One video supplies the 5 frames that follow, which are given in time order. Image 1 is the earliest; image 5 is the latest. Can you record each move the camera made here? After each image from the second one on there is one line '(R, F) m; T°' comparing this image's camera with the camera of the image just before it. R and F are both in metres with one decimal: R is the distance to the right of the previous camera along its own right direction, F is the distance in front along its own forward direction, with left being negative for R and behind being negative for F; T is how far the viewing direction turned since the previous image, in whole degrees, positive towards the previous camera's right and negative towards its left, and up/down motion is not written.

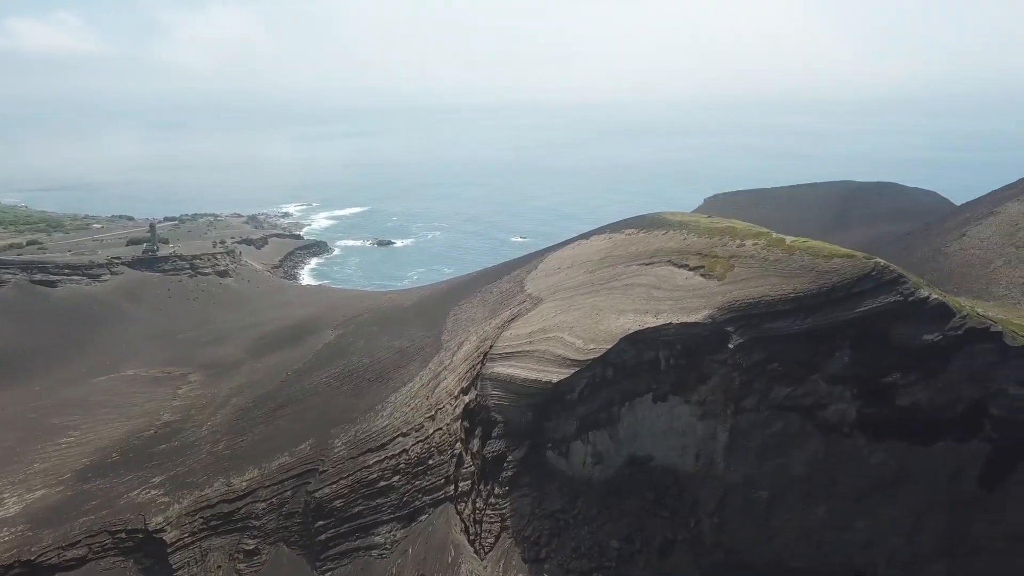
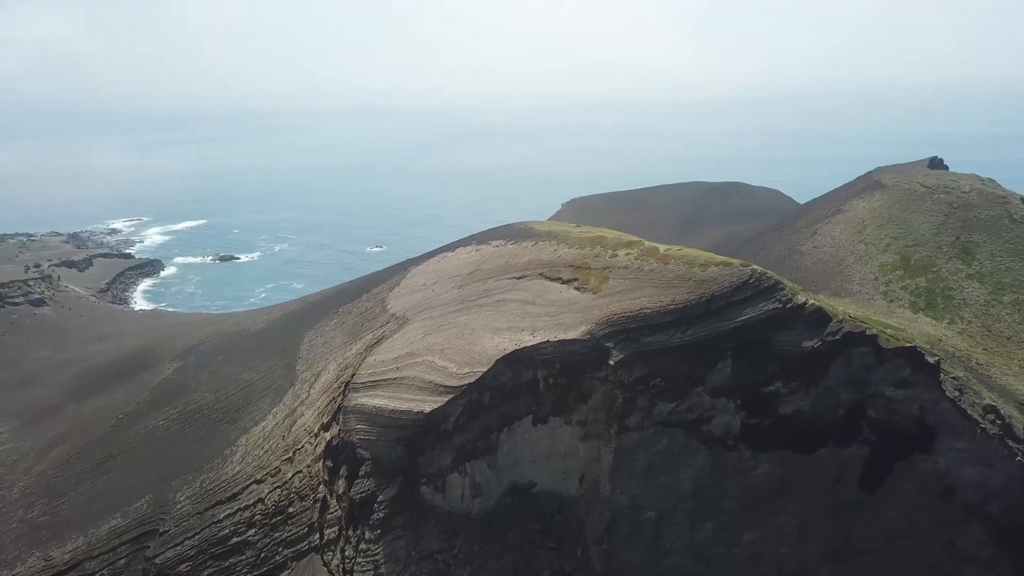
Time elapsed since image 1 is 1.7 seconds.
(-0.2, +2.2) m; +10°
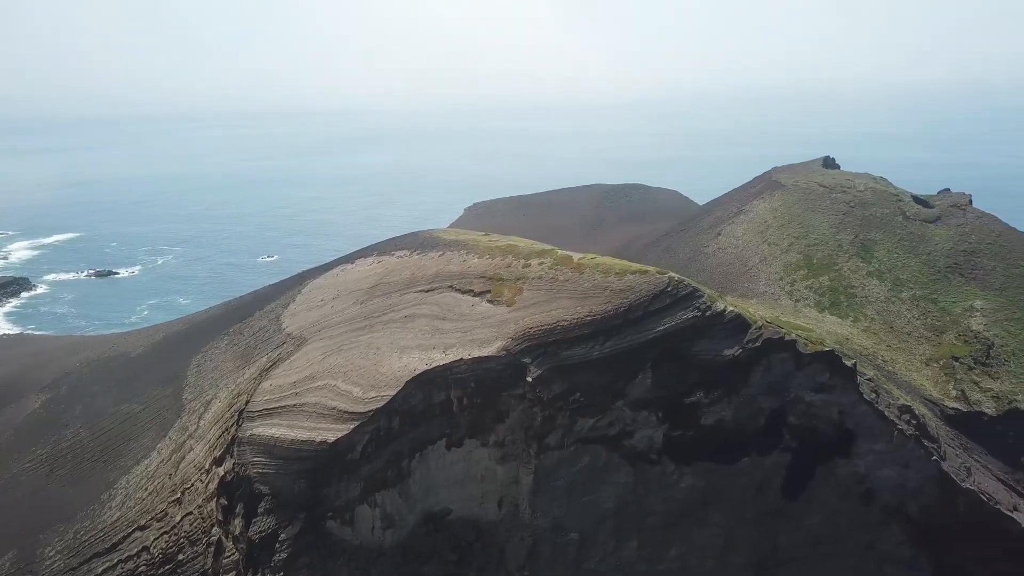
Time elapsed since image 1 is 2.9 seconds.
(-0.2, +1.5) m; +7°
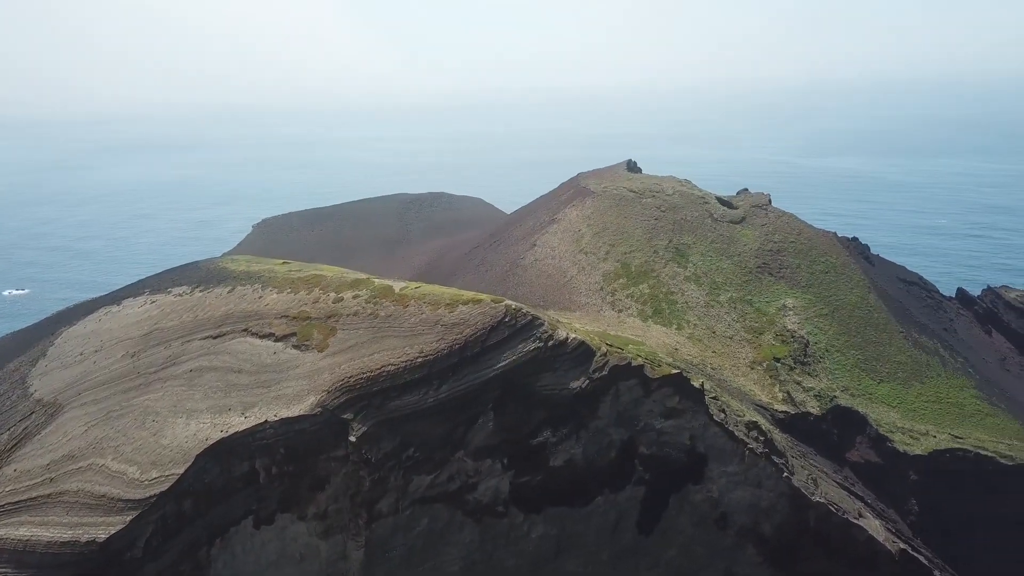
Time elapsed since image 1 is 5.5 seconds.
(-0.4, +3.2) m; +14°
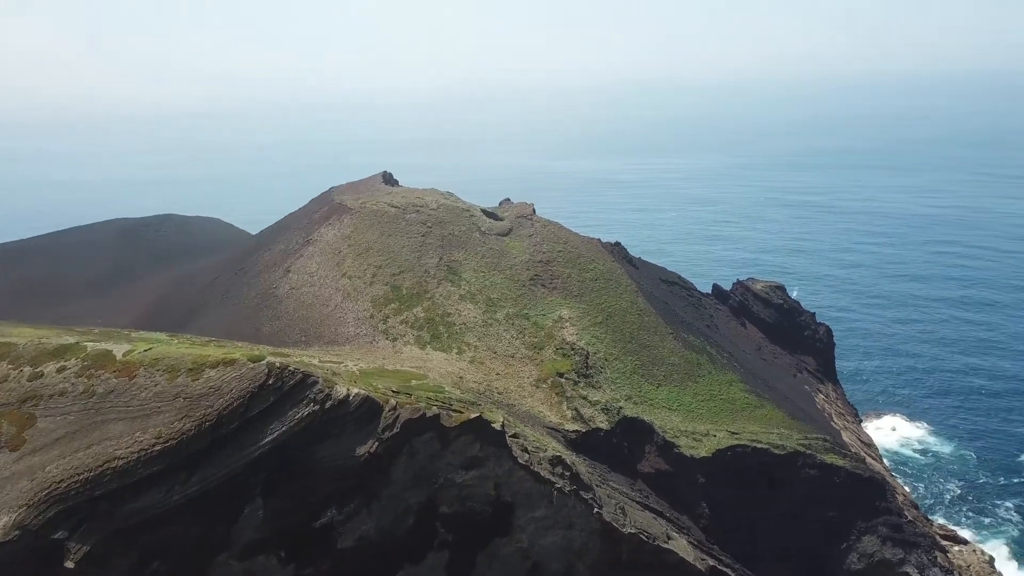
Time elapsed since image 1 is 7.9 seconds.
(-0.2, +3.0) m; +17°
